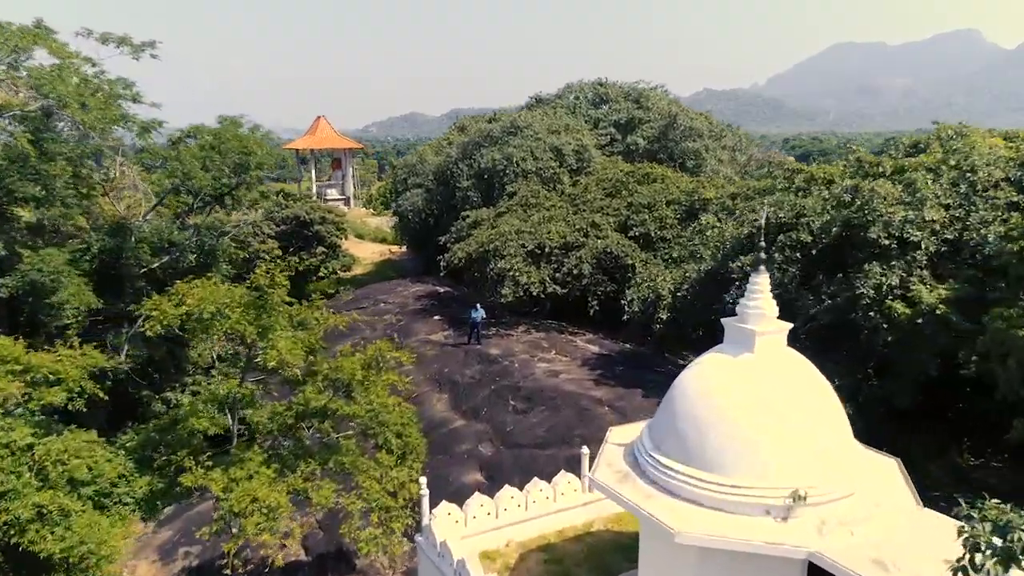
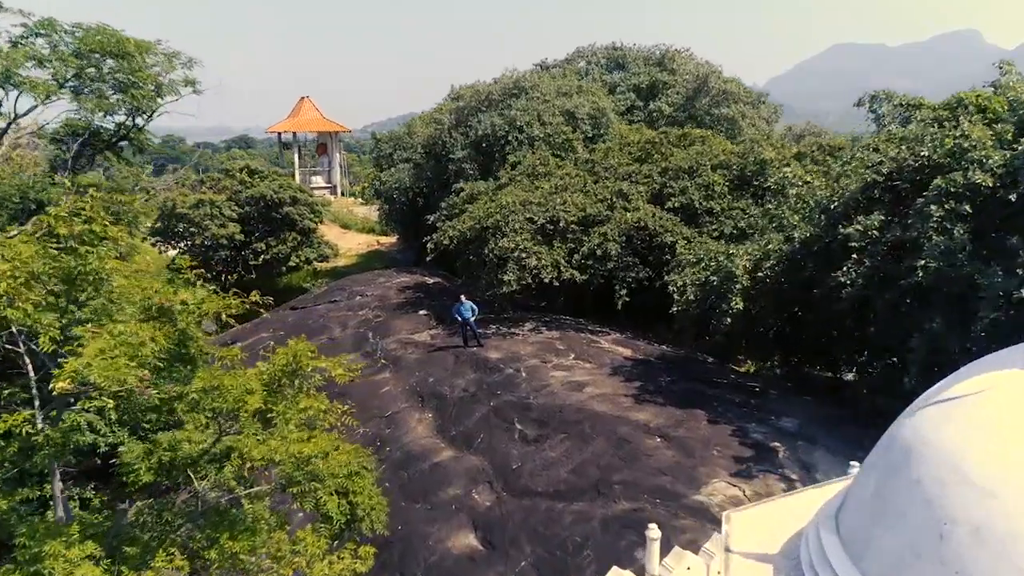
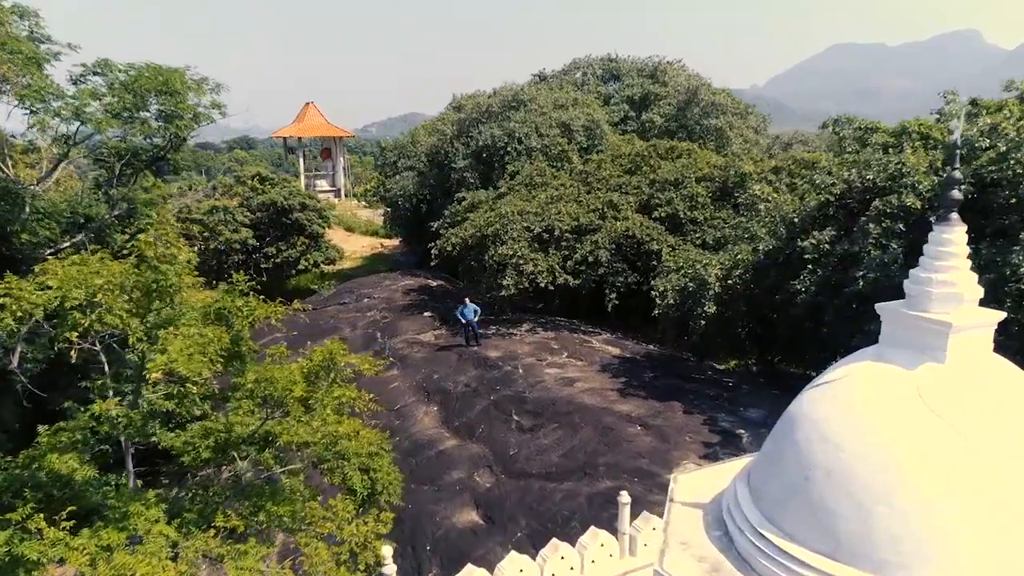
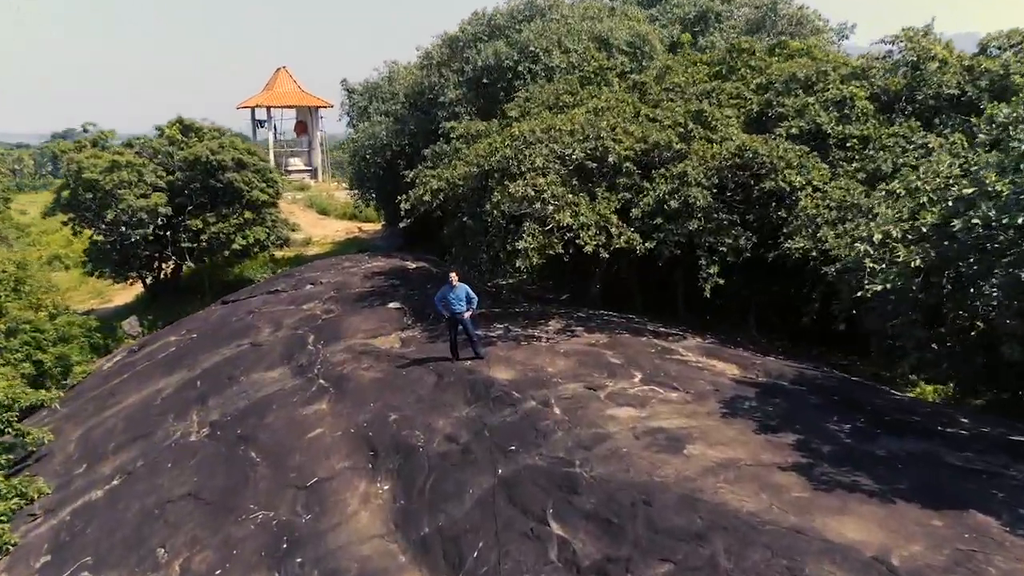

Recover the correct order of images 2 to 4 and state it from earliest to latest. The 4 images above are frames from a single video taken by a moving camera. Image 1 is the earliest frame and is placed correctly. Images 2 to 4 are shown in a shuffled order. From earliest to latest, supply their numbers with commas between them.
3, 2, 4
